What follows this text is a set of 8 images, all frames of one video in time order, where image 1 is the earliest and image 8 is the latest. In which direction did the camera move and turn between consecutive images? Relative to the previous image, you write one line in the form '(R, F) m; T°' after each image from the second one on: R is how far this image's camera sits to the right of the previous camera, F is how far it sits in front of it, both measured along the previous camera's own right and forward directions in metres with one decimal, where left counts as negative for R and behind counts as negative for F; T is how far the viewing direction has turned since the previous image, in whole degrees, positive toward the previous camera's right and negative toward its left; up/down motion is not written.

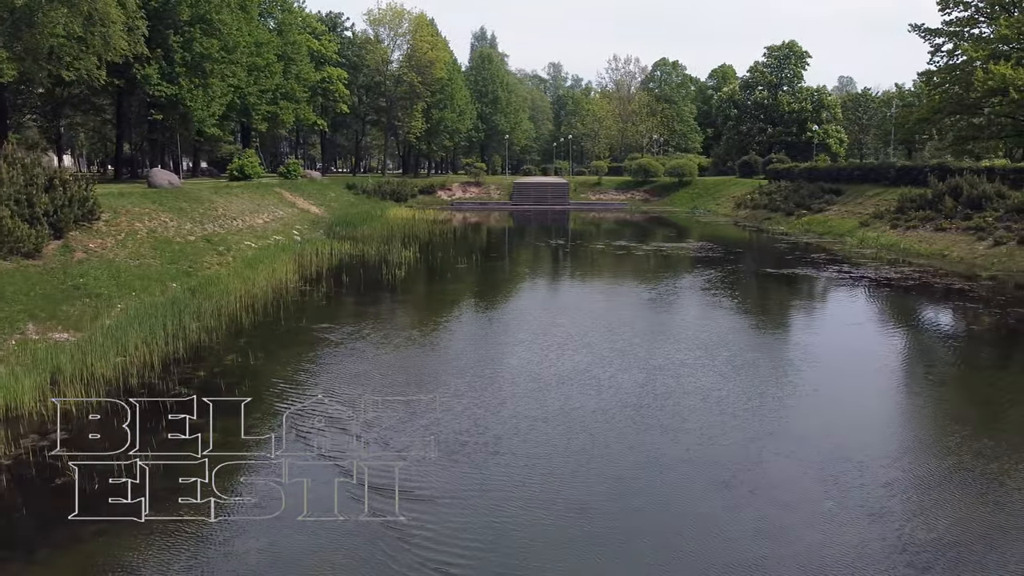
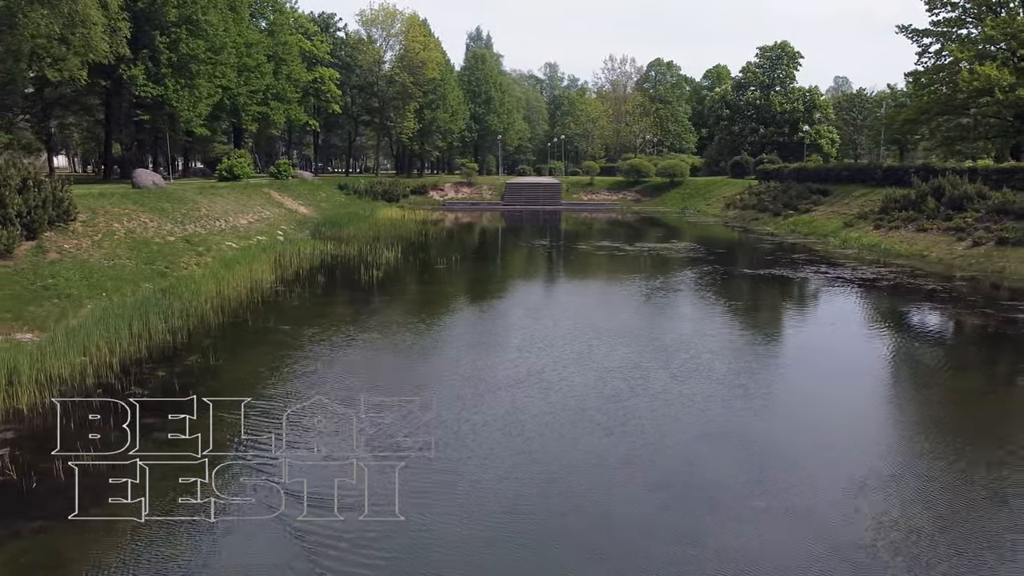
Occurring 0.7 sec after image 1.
(+0.7, -0.1) m; 0°
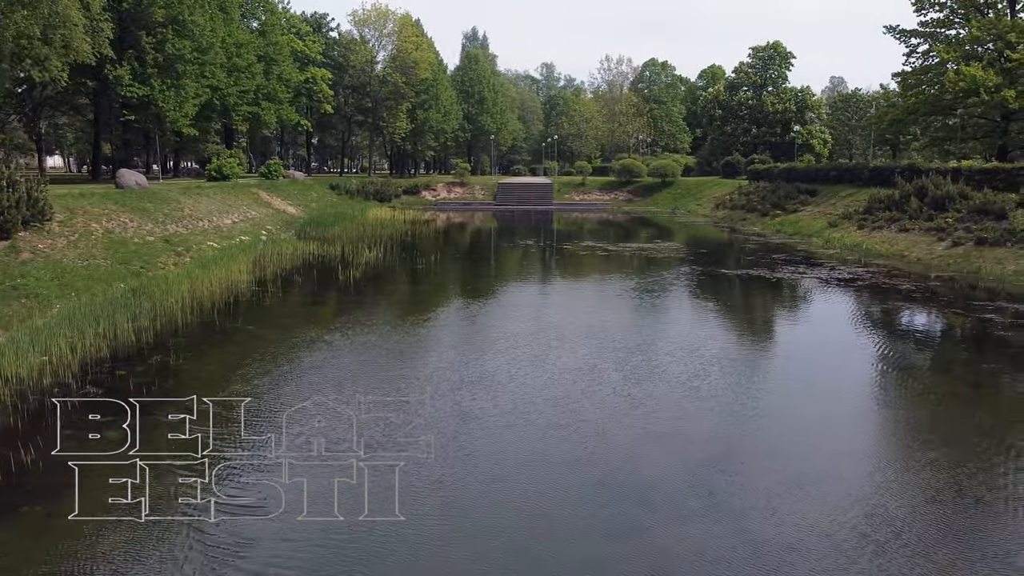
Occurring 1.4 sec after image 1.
(+0.7, -0.1) m; 0°
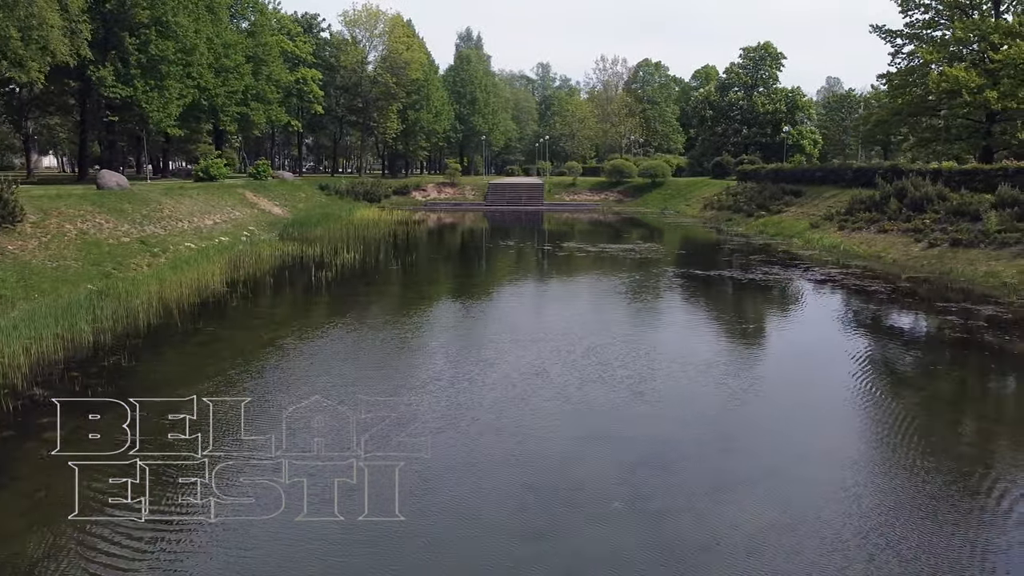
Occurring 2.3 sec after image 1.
(+0.9, -0.1) m; 0°
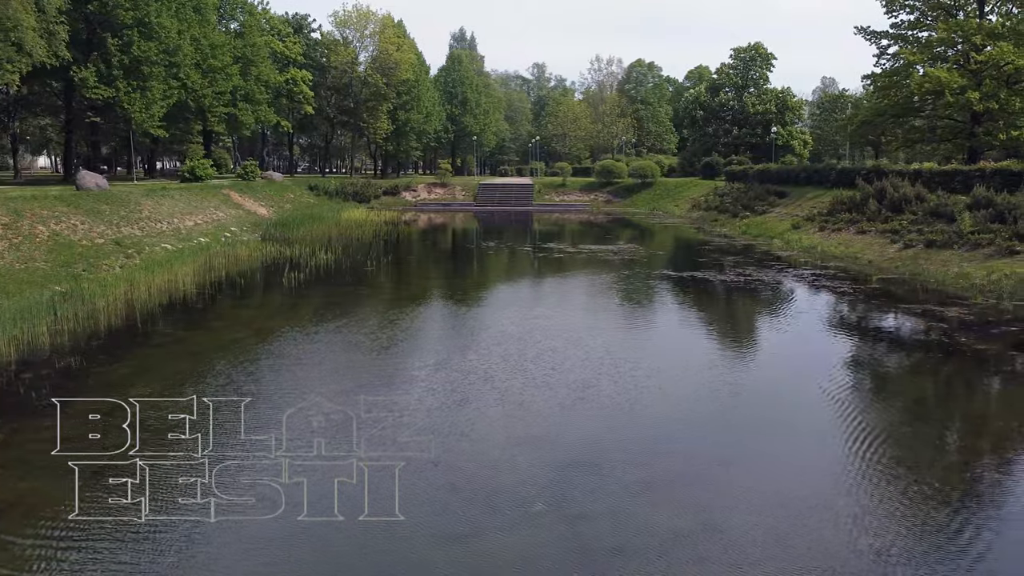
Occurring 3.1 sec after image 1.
(+0.9, 0.0) m; 0°
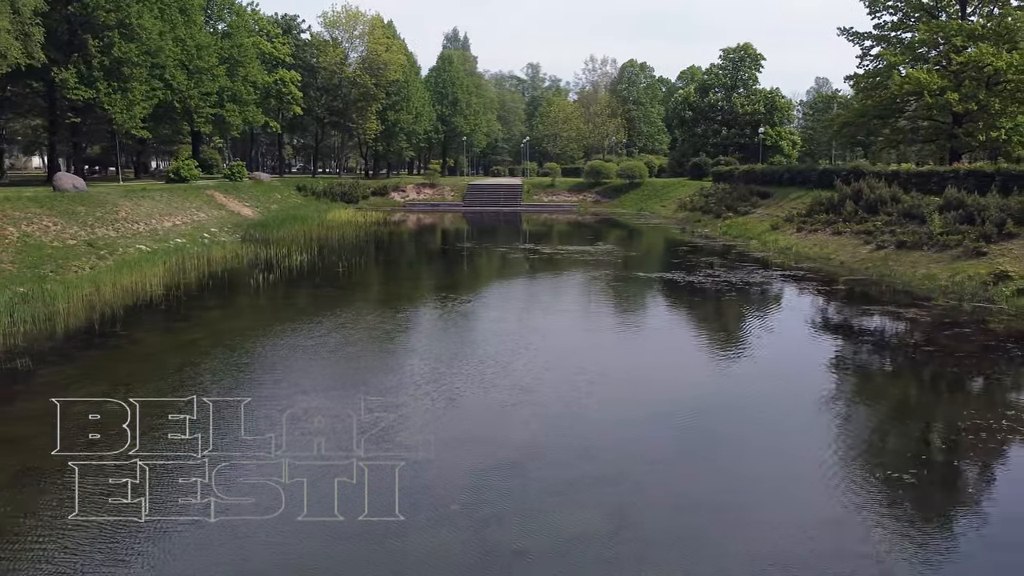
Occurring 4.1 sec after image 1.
(+1.0, -0.1) m; 0°
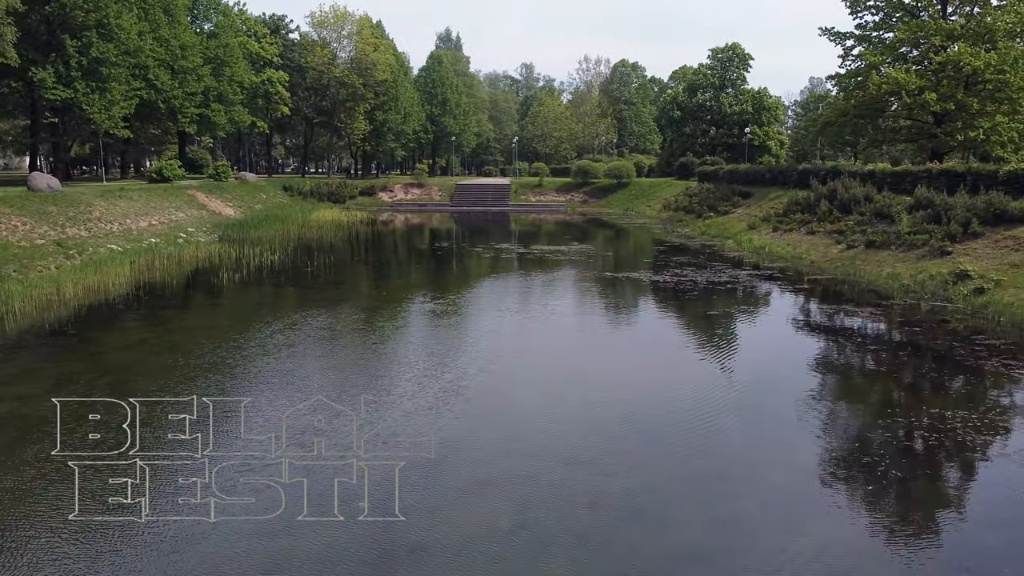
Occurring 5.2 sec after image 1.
(+1.1, 0.0) m; 0°
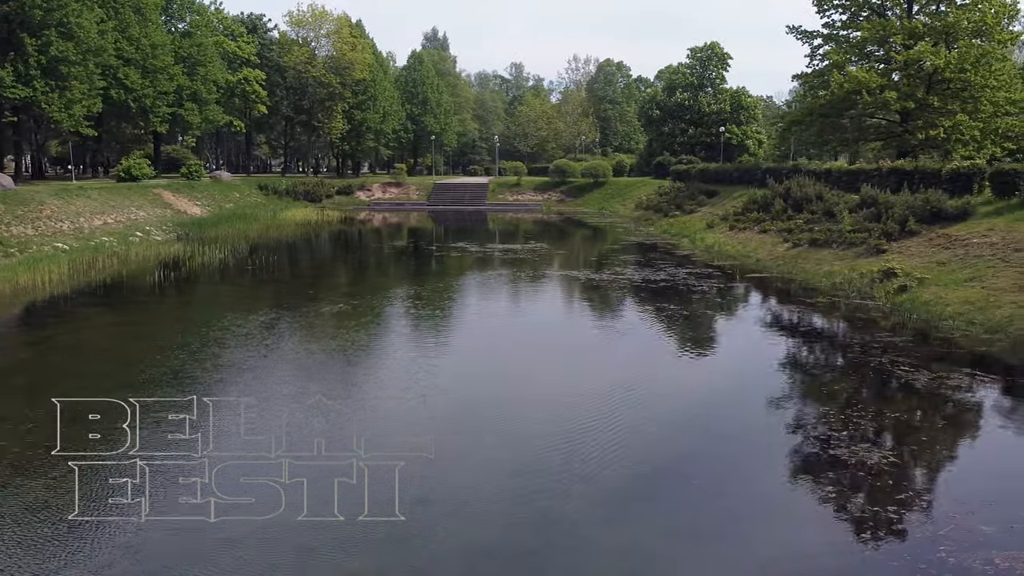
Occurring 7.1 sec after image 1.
(+2.0, 0.0) m; 0°
